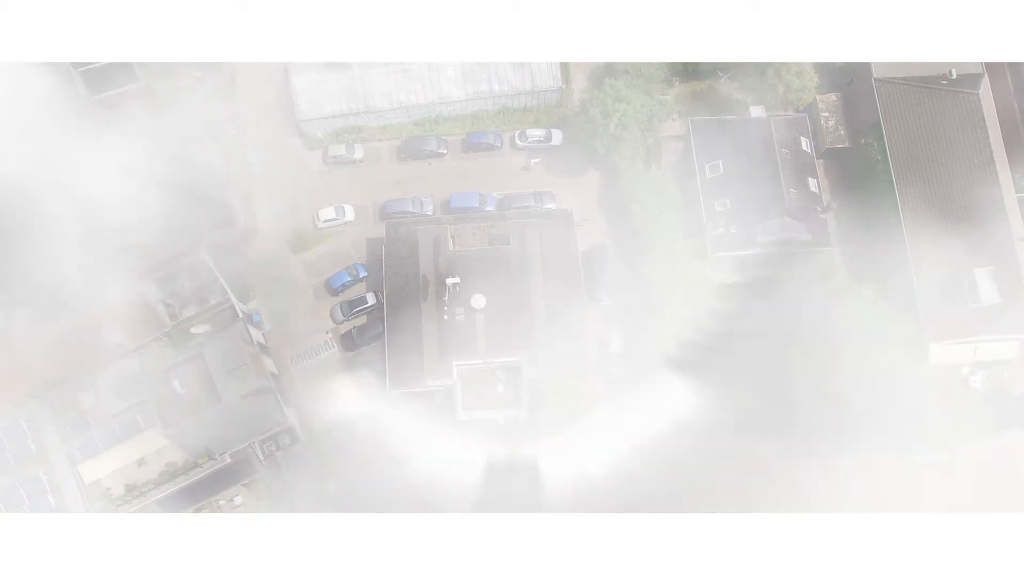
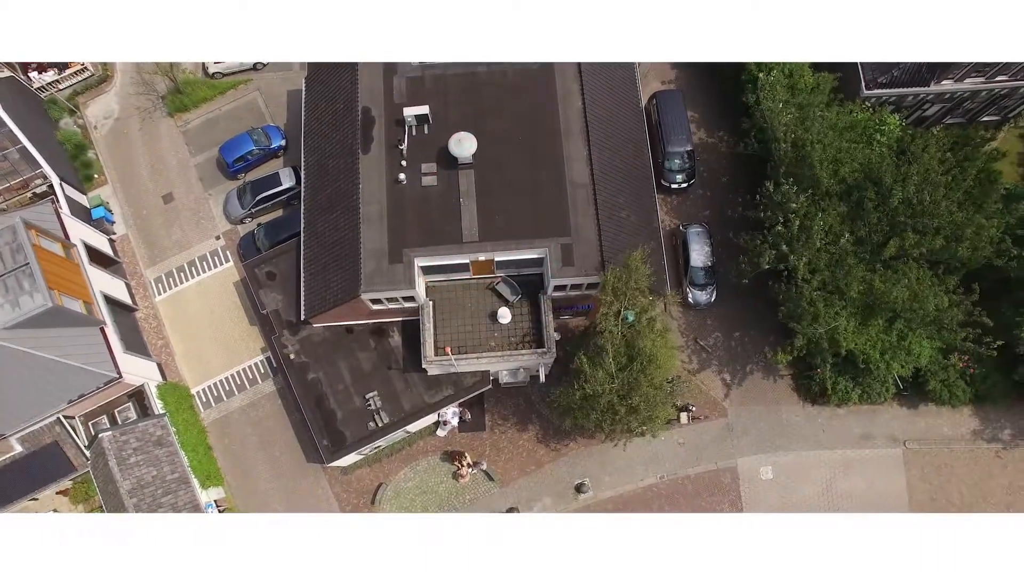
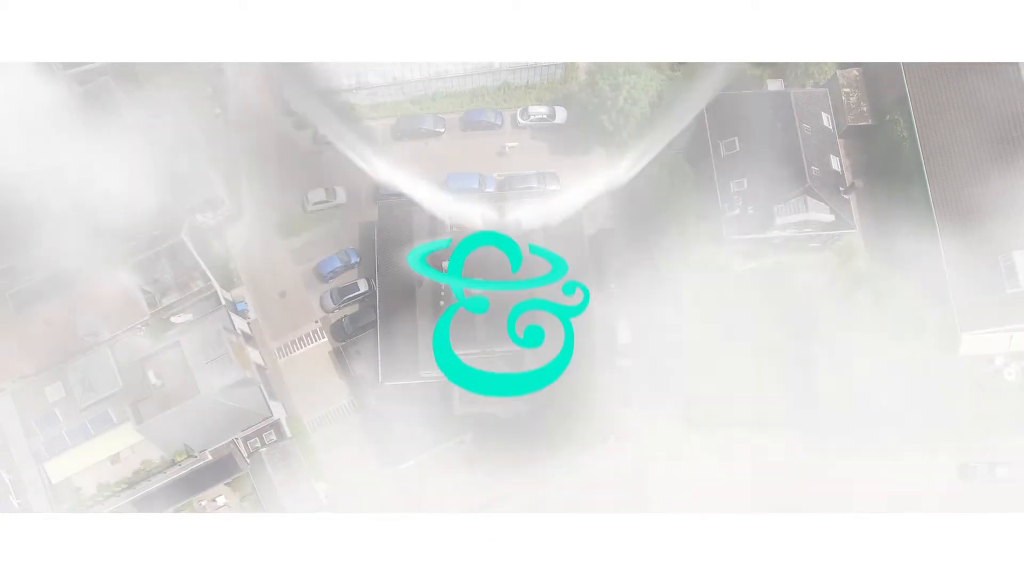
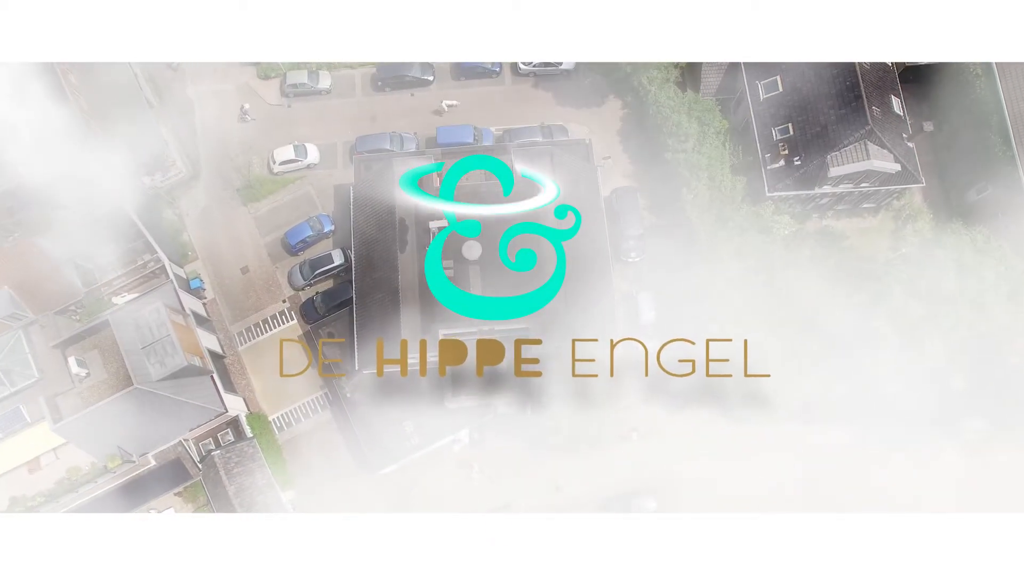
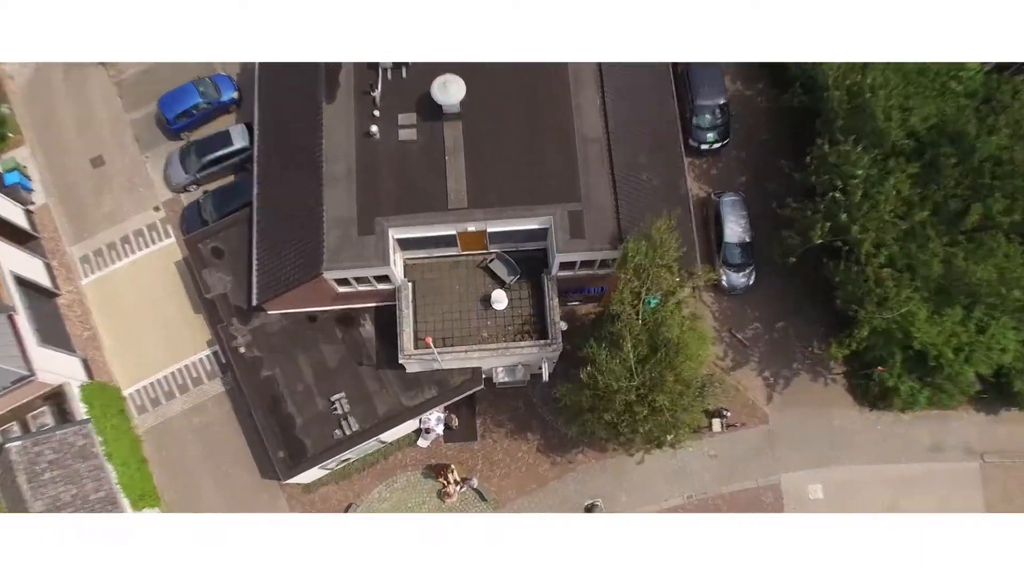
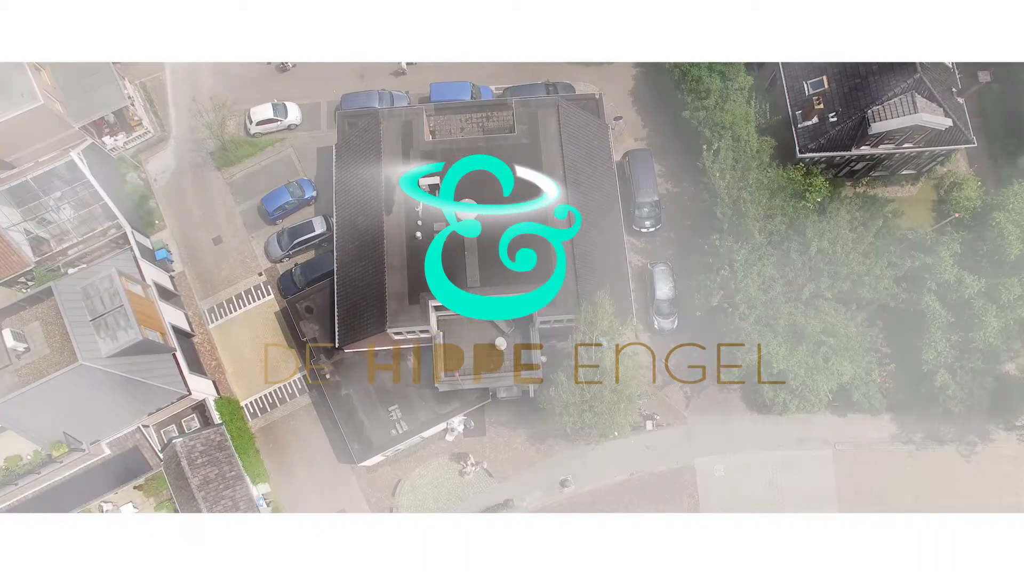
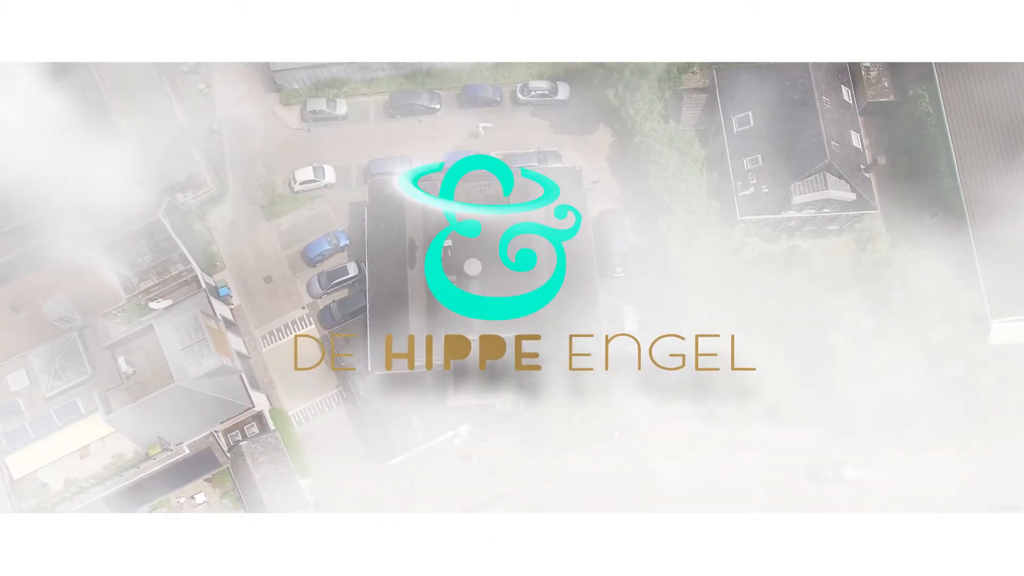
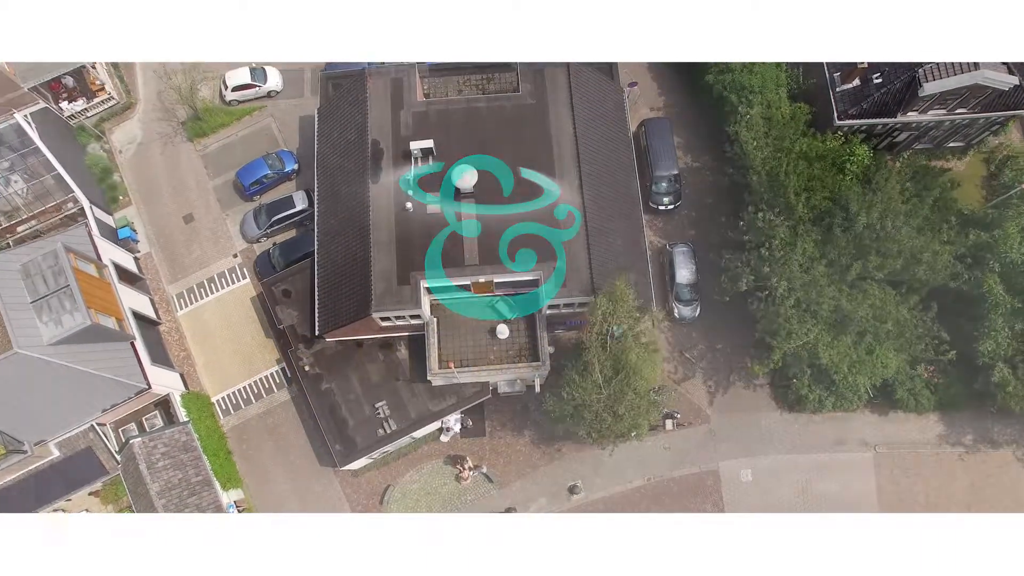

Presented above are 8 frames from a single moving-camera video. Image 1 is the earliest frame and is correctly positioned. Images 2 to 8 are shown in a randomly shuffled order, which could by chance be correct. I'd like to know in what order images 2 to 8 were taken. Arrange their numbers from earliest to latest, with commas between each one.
3, 7, 4, 6, 8, 2, 5
